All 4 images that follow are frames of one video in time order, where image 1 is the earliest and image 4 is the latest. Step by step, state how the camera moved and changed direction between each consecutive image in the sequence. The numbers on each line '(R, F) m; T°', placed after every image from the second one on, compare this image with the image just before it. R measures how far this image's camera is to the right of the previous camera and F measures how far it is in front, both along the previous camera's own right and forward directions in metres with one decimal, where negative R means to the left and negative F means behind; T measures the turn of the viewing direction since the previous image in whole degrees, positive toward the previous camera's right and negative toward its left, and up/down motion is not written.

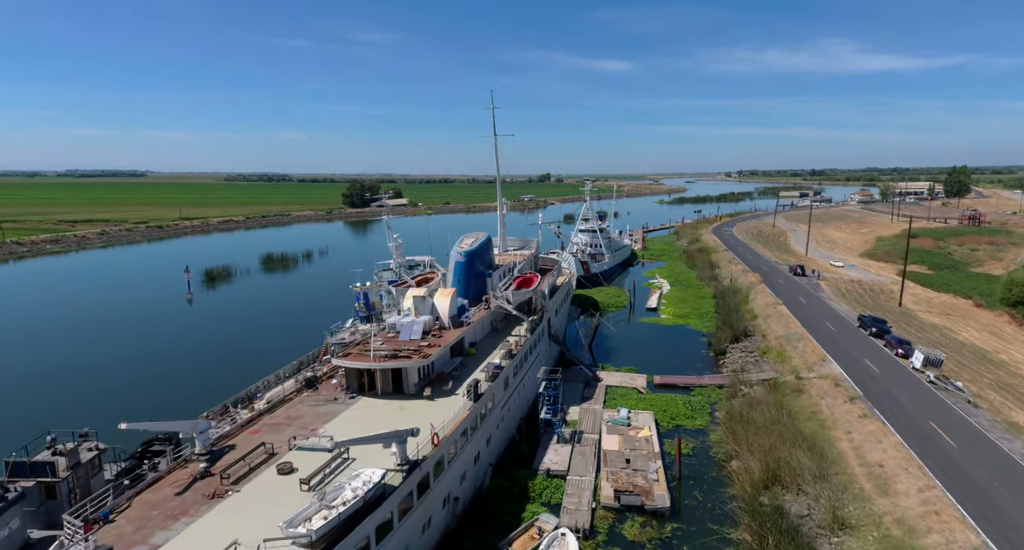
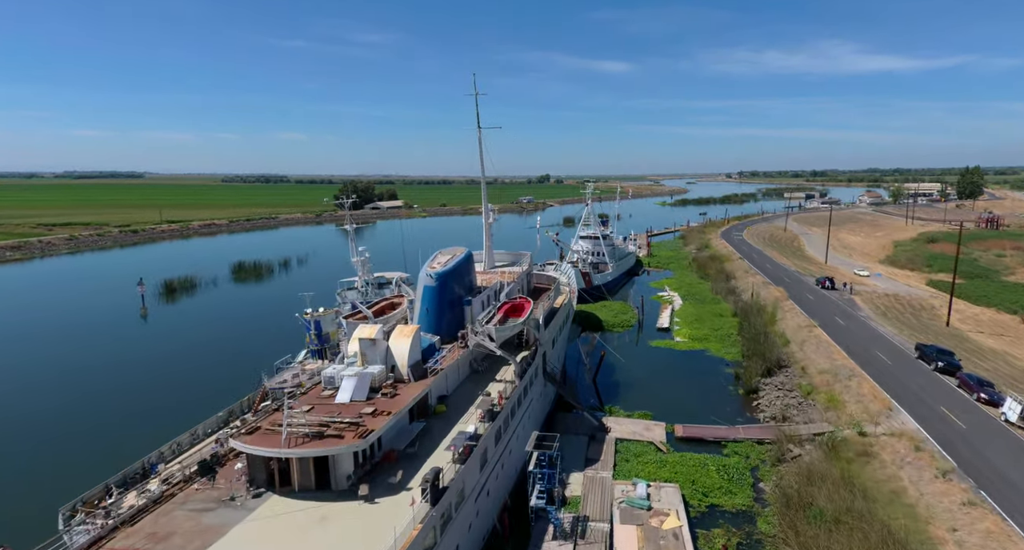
(+0.5, +4.9) m; 0°
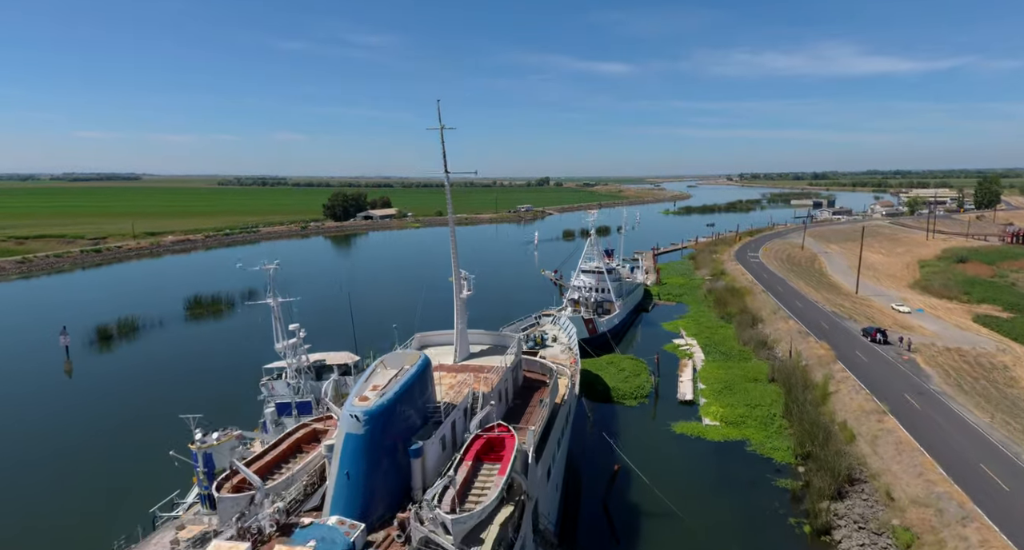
(+0.6, +6.4) m; 0°
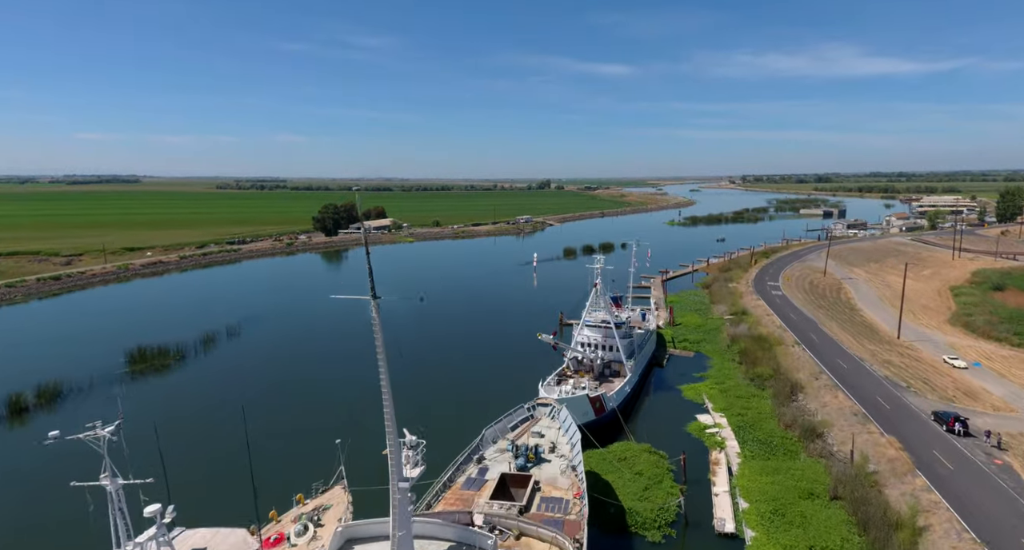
(+0.6, +6.4) m; 0°
